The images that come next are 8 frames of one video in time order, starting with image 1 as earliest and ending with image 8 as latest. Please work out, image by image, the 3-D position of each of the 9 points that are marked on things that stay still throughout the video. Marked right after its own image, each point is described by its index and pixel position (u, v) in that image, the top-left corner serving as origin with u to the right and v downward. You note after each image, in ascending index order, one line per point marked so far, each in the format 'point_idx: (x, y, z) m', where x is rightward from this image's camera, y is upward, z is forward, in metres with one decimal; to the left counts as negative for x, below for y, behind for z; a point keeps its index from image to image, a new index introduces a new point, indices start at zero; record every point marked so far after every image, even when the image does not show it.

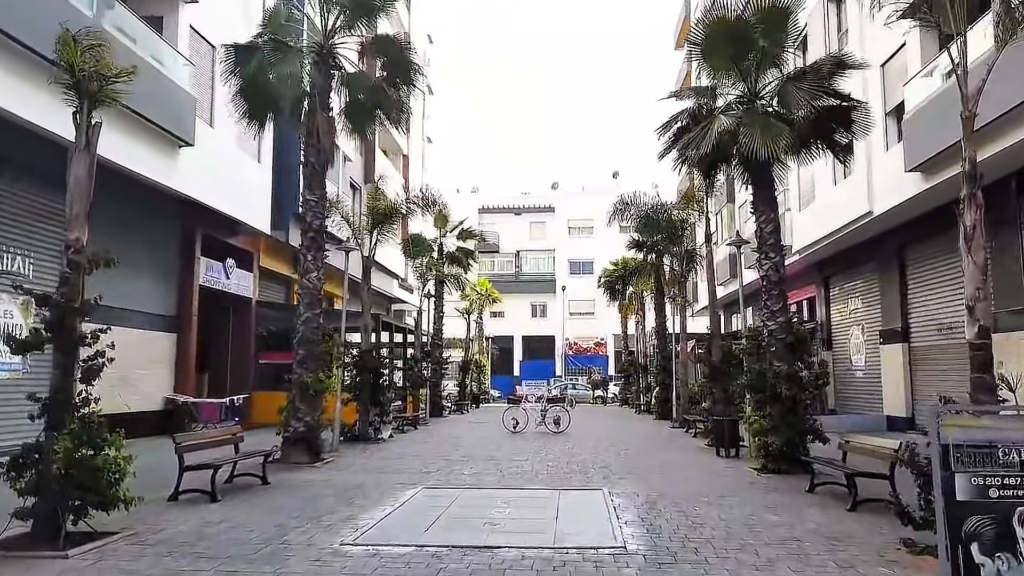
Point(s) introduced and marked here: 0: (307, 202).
0: (-3.7, +1.6, +13.6) m
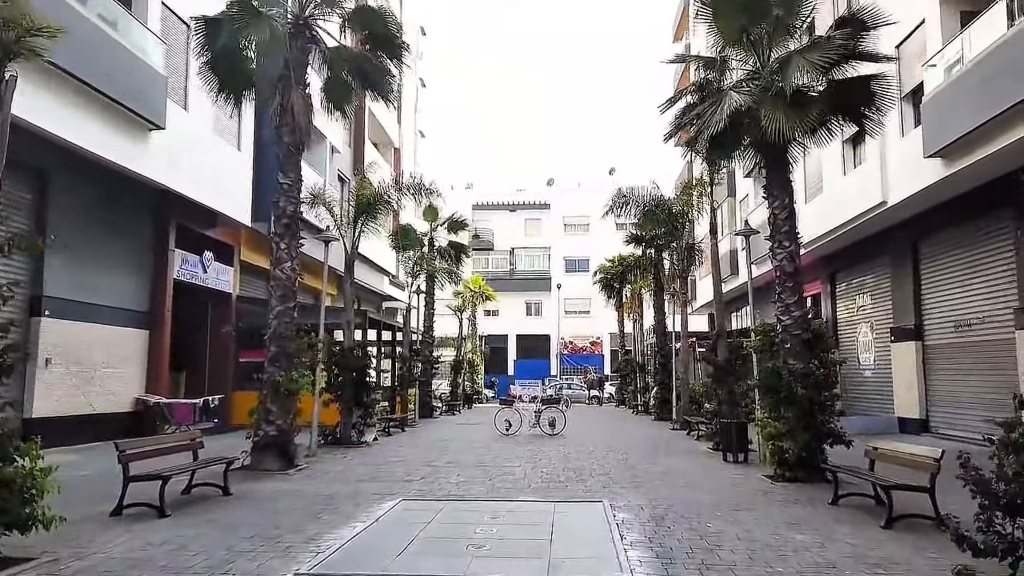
0: (-3.9, +1.7, +12.5) m
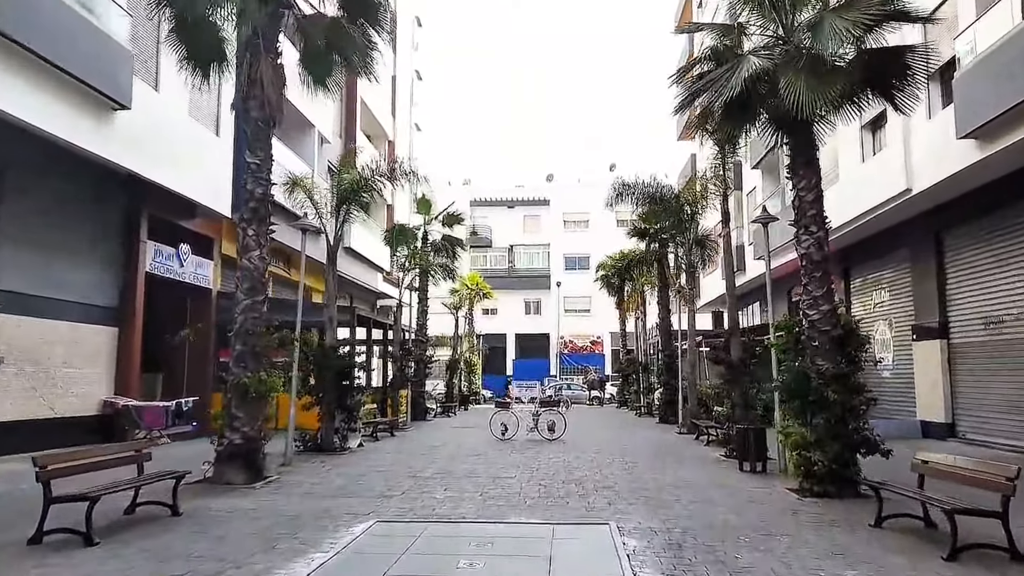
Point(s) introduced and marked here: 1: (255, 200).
0: (-4.0, +1.8, +11.2) m
1: (-3.8, +1.3, +11.2) m
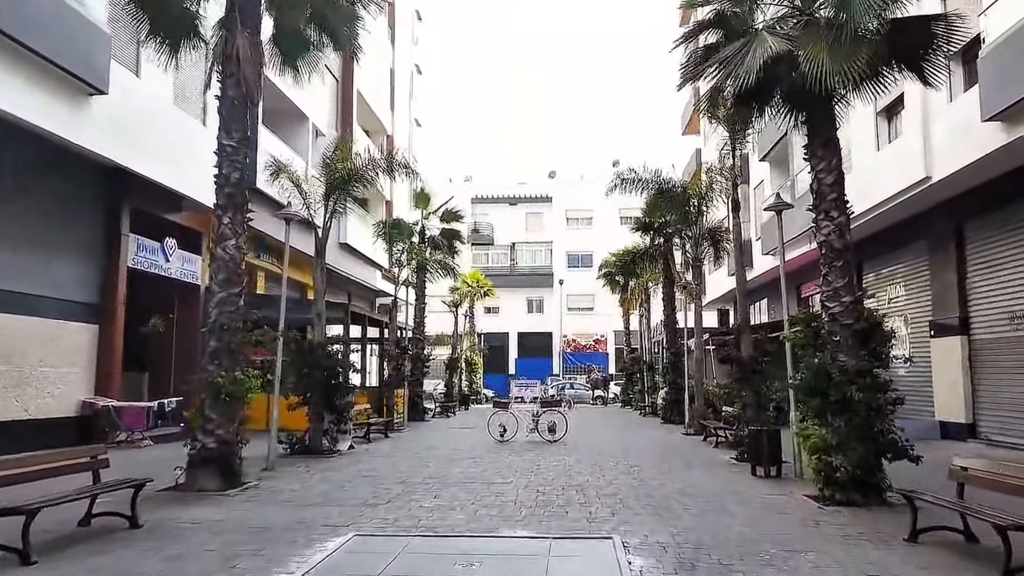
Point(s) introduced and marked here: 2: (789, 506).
0: (-4.0, +1.9, +10.5) m
1: (-3.9, +1.4, +10.4) m
2: (+3.3, -2.6, +9.1) m
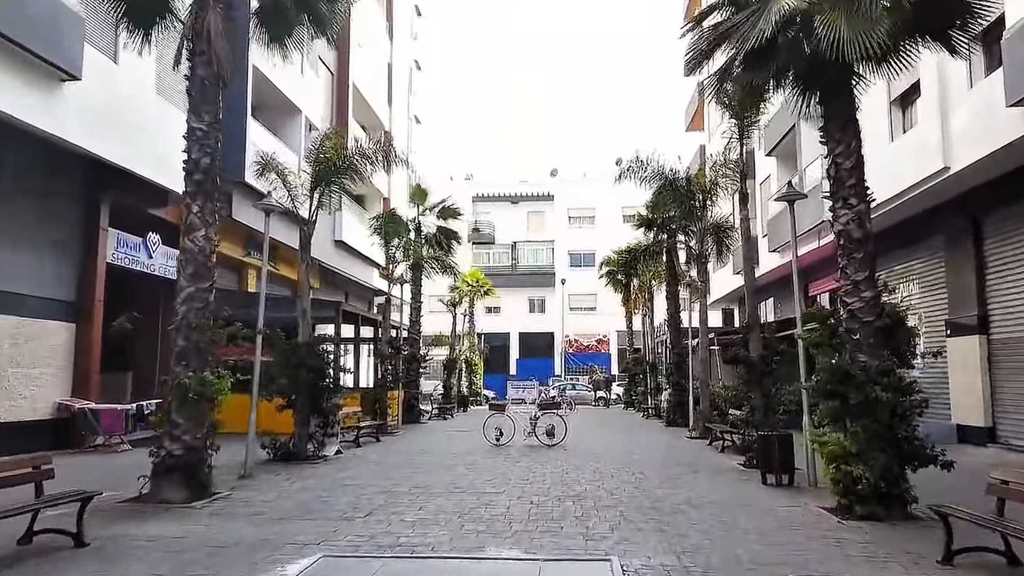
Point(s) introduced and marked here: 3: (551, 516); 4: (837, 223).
0: (-4.1, +2.0, +9.7) m
1: (-4.0, +1.5, +9.6) m
2: (+3.2, -2.6, +8.3) m
3: (+0.4, -2.6, +8.5) m
4: (+3.9, +0.8, +9.0) m
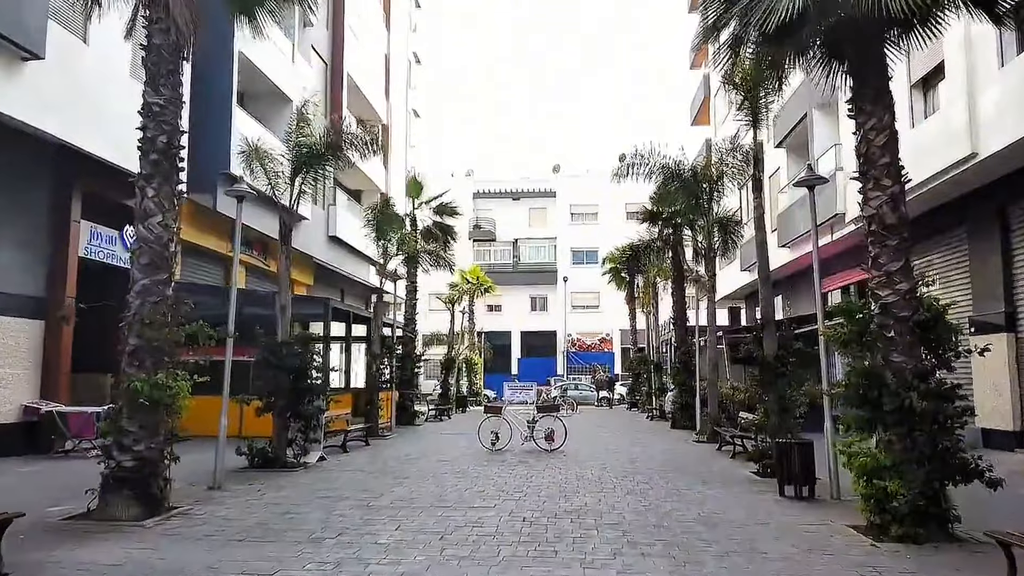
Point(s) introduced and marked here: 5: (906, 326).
0: (-4.2, +2.1, +8.8) m
1: (-4.1, +1.6, +8.7) m
2: (+3.1, -2.5, +7.3) m
3: (+0.3, -2.5, +7.6) m
4: (+3.8, +0.9, +8.0) m
5: (+4.0, -0.4, +7.7) m
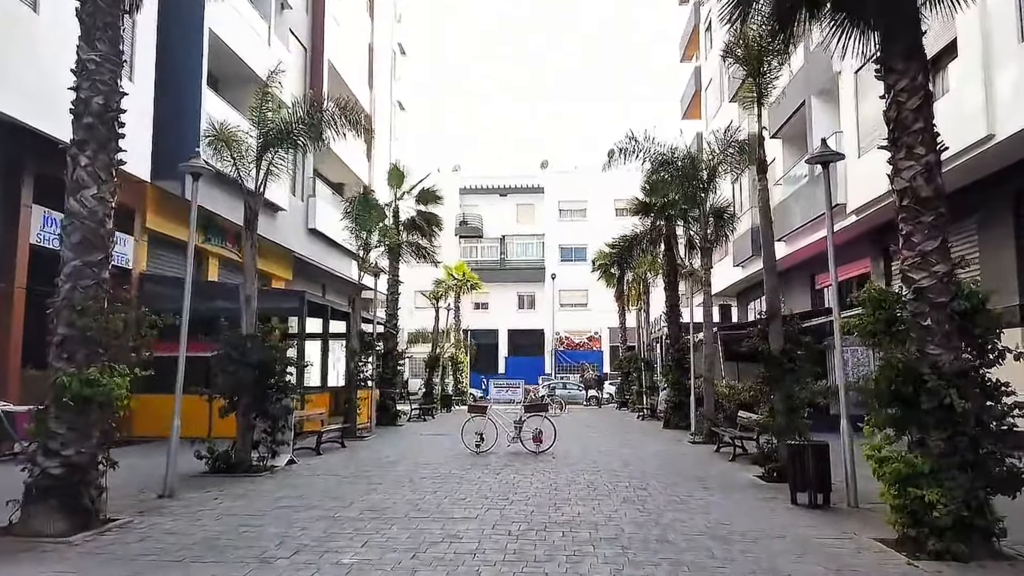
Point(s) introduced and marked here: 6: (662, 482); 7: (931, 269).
0: (-4.4, +2.3, +7.7) m
1: (-4.2, +1.8, +7.6) m
2: (+3.0, -2.3, +6.4) m
3: (+0.2, -2.3, +6.6) m
4: (+3.6, +1.0, +7.1) m
5: (+3.8, -0.2, +6.7) m
6: (+2.2, -2.7, +10.6) m
7: (+3.8, +0.2, +6.8) m
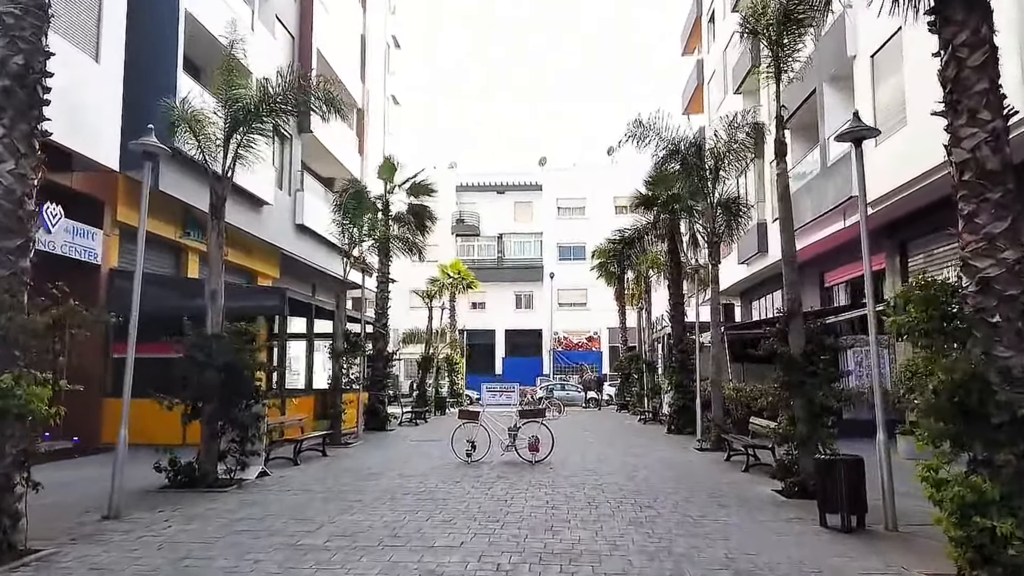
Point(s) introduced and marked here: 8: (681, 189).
0: (-4.5, +2.3, +6.6) m
1: (-4.3, +1.8, +6.5) m
2: (+2.9, -2.2, +5.3) m
3: (+0.1, -2.2, +5.5) m
4: (+3.5, +1.1, +6.0) m
5: (+3.8, -0.1, +5.6) m
6: (+2.1, -2.7, +9.5) m
7: (+3.7, +0.3, +5.7) m
8: (+4.3, +2.5, +19.2) m
